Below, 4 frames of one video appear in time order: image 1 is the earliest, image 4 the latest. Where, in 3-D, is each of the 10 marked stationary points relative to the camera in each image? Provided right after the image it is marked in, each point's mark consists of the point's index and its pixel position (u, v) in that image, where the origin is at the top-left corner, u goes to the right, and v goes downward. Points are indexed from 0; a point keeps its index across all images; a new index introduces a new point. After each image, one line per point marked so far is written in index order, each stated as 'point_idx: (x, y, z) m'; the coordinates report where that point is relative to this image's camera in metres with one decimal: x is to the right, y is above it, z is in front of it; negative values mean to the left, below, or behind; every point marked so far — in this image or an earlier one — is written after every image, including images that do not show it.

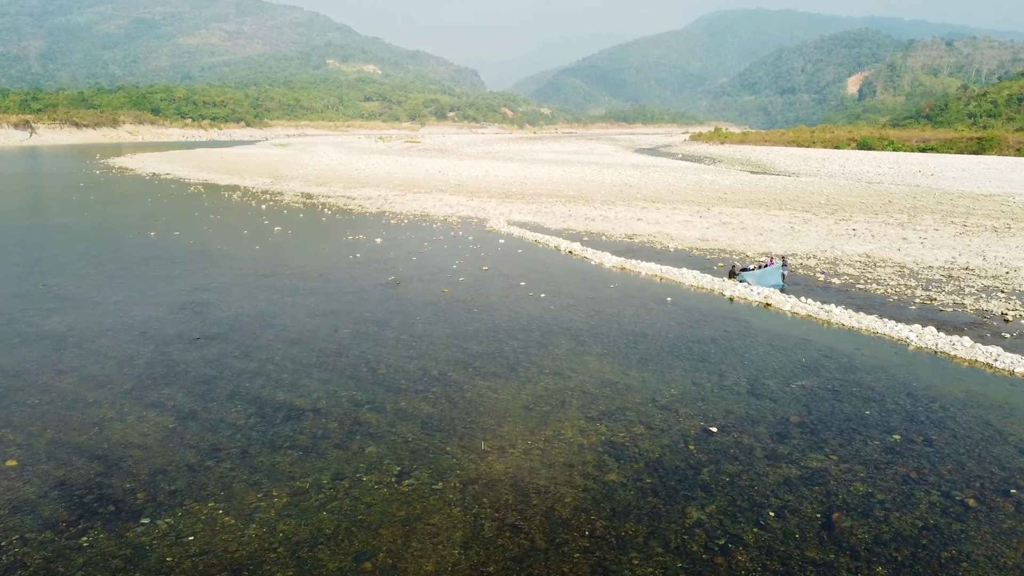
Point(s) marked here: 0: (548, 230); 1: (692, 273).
0: (+0.9, +1.4, +19.5) m
1: (+2.9, +0.2, +12.9) m
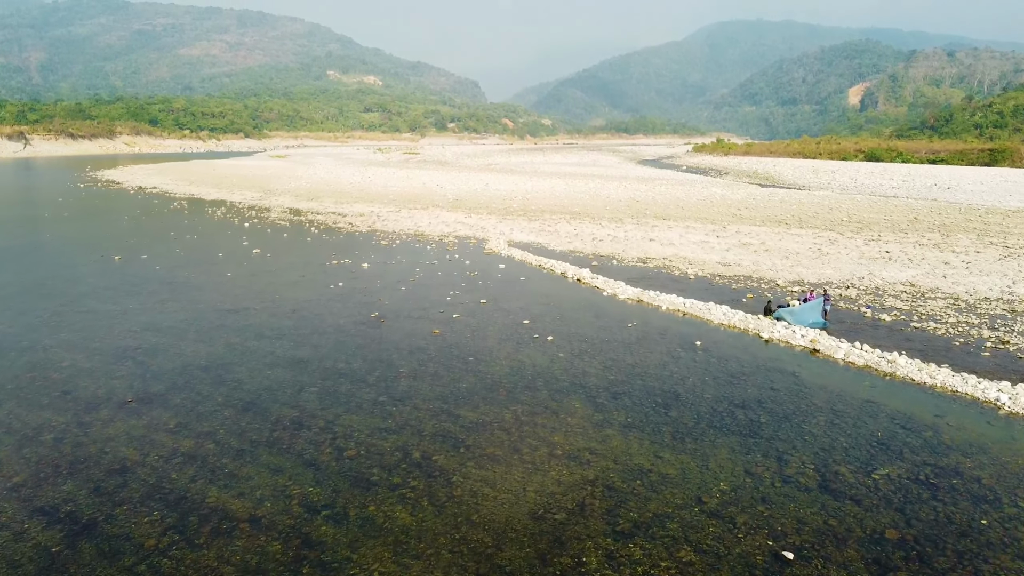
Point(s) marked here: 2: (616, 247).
0: (+0.9, +0.8, +17.9) m
1: (+2.9, -0.3, +11.2) m
2: (+2.4, +0.9, +18.5) m
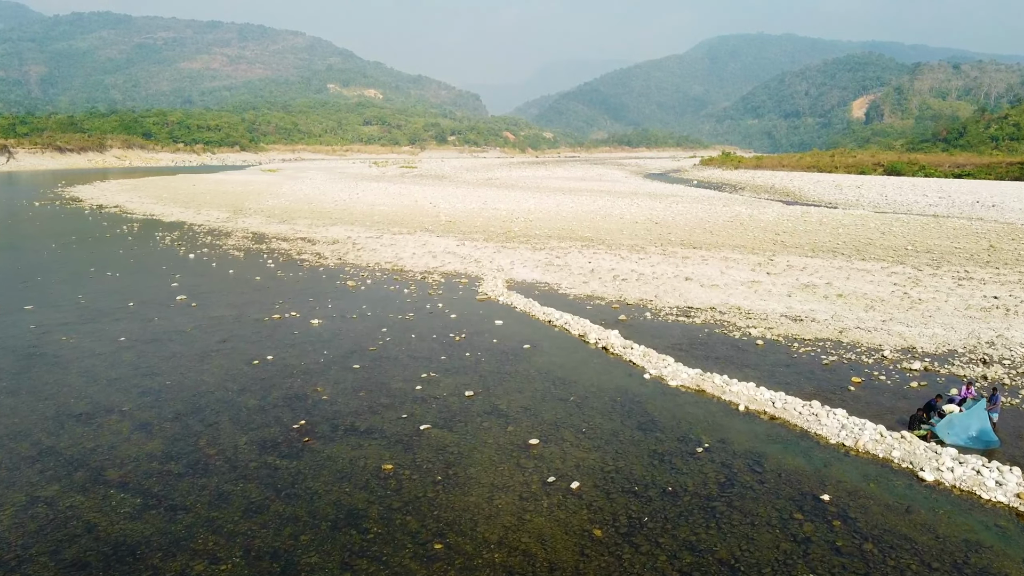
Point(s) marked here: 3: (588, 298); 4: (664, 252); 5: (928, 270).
0: (+0.9, -0.2, +14.0) m
1: (+2.9, -1.1, +7.3) m
2: (+2.4, 0.0, +14.6) m
3: (+1.3, -0.2, +13.9) m
4: (+3.6, +0.9, +19.4) m
5: (+8.7, +0.4, +16.8) m
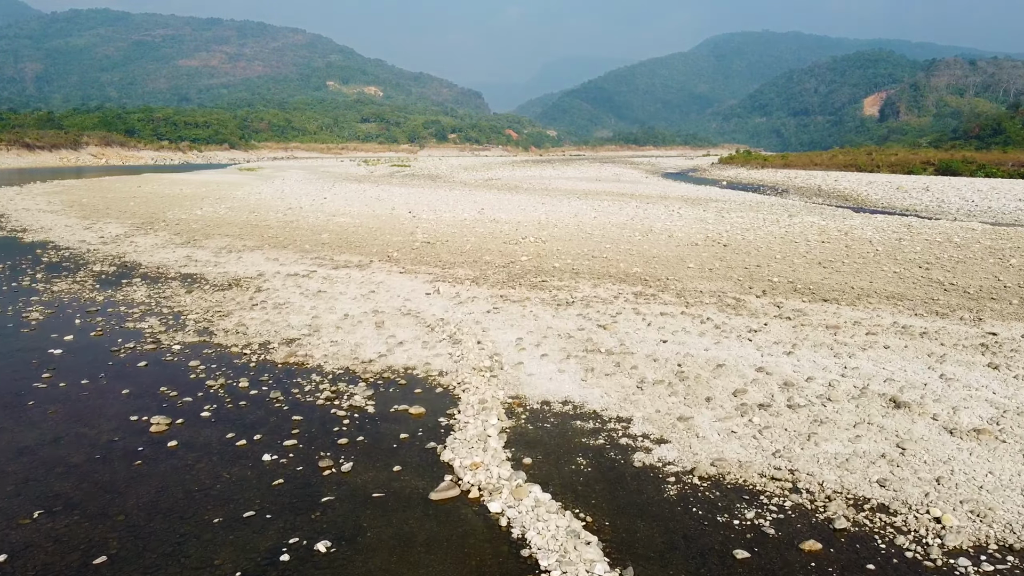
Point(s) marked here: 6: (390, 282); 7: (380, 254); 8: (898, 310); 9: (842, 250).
0: (+1.0, -1.4, +5.6) m
1: (+2.9, -2.3, -1.0) m
2: (+2.5, -1.2, +6.2) m
3: (+1.4, -1.4, +5.6) m
4: (+3.7, -0.3, +11.0) m
5: (+8.7, -0.8, +8.4) m
6: (-2.1, +0.1, +13.6) m
7: (-2.8, +0.7, +17.1) m
8: (+5.5, -0.2, +11.6) m
9: (+7.5, +0.9, +18.4) m
